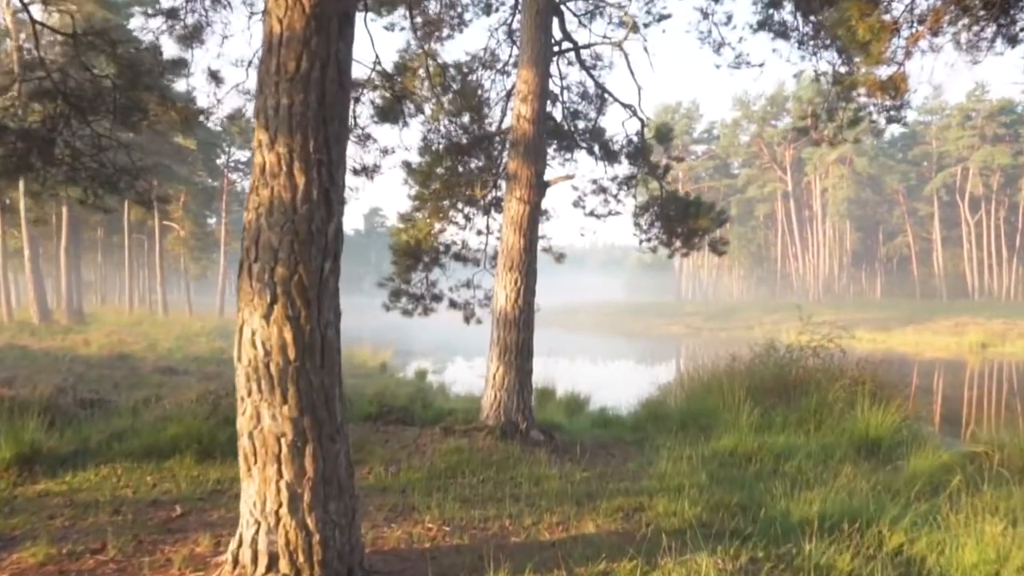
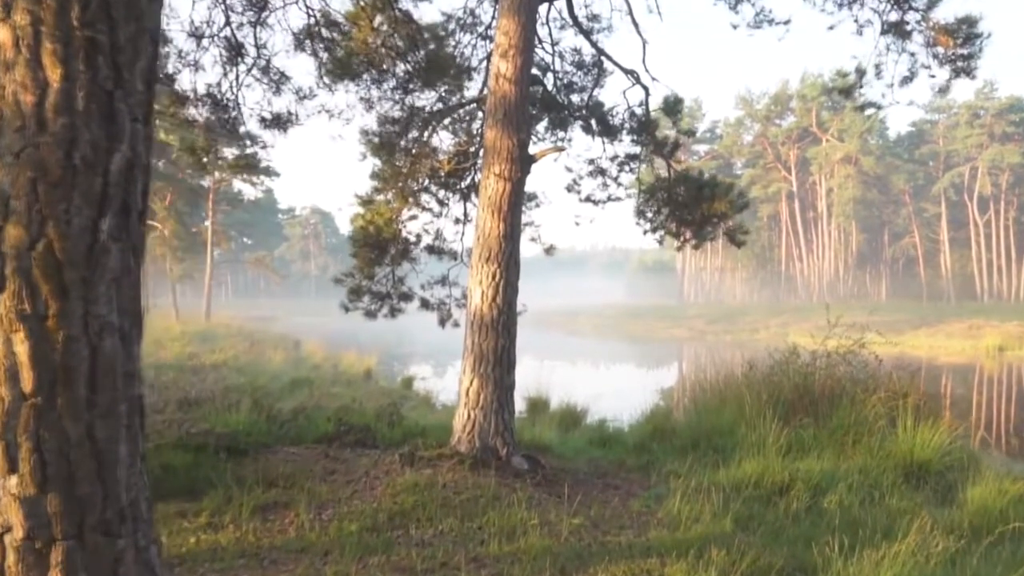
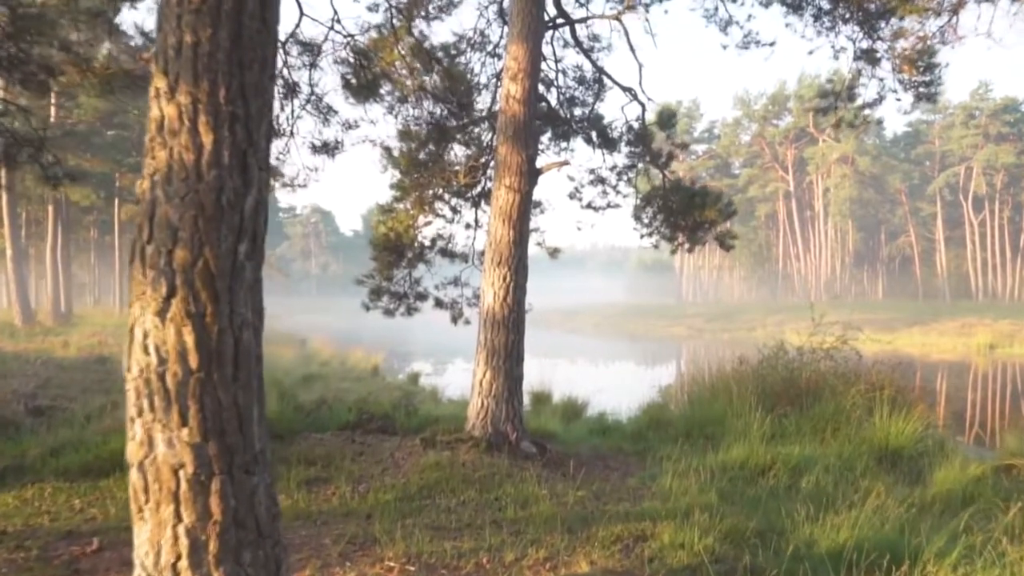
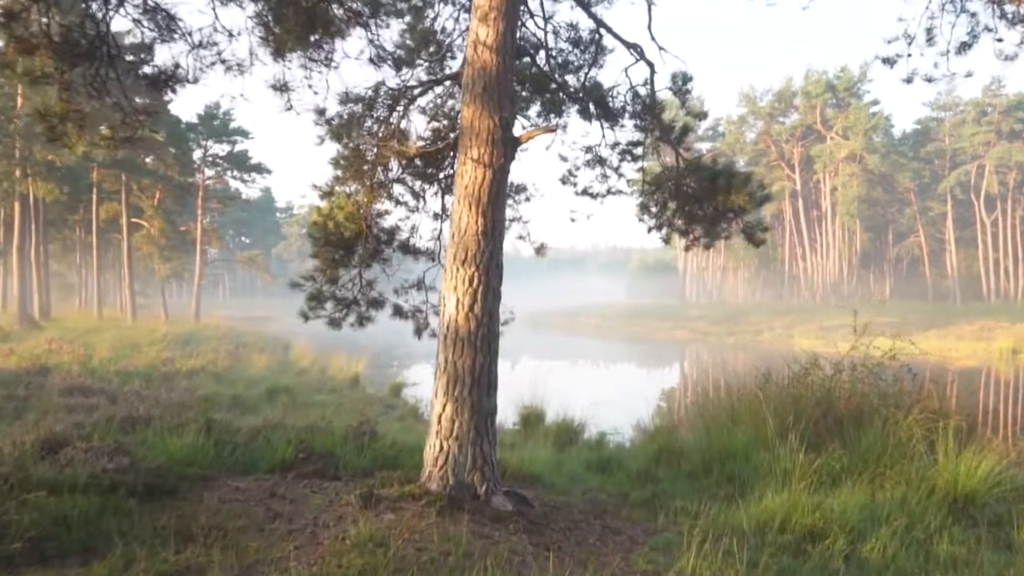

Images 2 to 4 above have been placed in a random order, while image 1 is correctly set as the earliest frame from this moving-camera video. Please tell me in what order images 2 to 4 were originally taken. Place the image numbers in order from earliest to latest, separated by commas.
3, 2, 4
